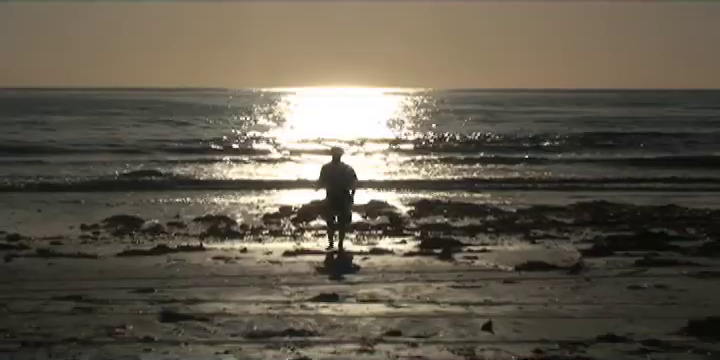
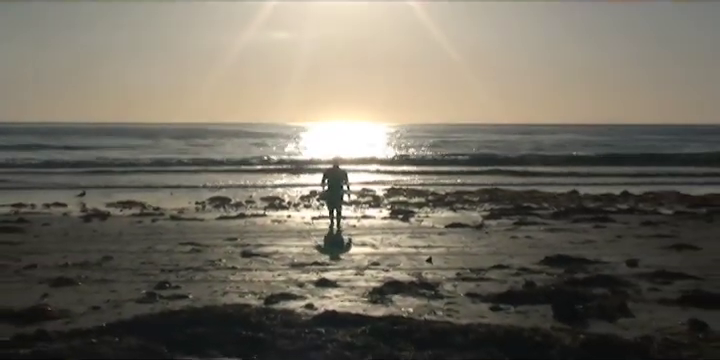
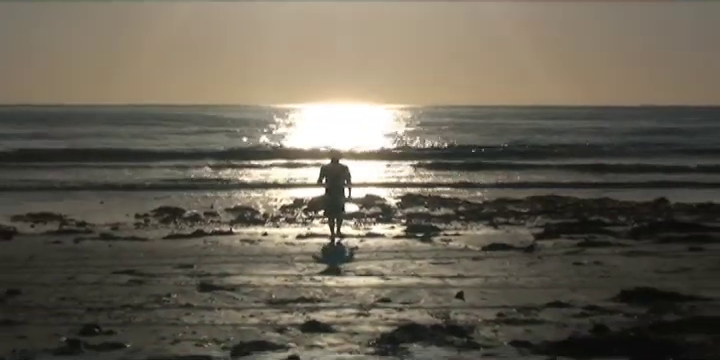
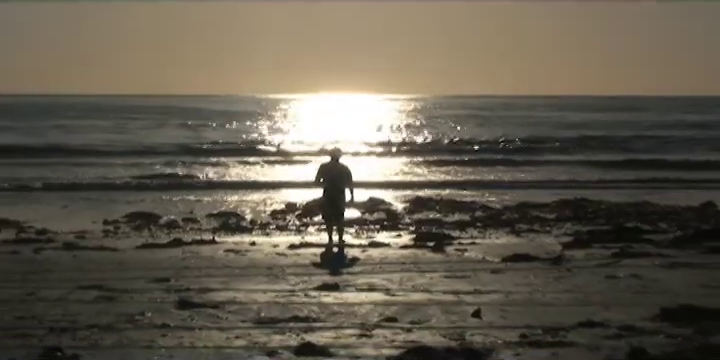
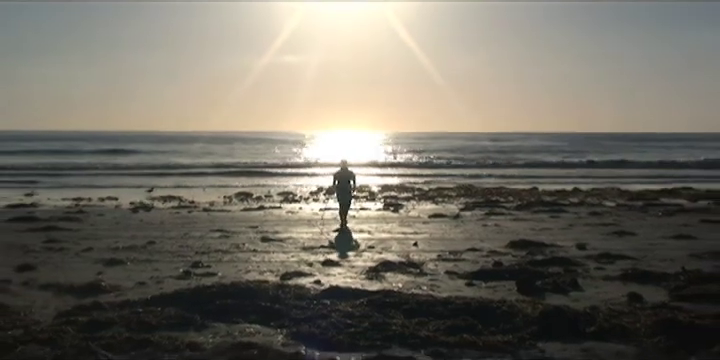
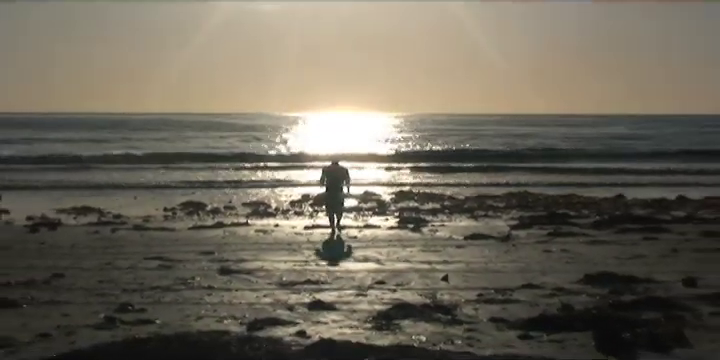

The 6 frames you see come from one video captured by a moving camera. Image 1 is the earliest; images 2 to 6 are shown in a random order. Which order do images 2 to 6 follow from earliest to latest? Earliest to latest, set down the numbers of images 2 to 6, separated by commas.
4, 3, 6, 2, 5
